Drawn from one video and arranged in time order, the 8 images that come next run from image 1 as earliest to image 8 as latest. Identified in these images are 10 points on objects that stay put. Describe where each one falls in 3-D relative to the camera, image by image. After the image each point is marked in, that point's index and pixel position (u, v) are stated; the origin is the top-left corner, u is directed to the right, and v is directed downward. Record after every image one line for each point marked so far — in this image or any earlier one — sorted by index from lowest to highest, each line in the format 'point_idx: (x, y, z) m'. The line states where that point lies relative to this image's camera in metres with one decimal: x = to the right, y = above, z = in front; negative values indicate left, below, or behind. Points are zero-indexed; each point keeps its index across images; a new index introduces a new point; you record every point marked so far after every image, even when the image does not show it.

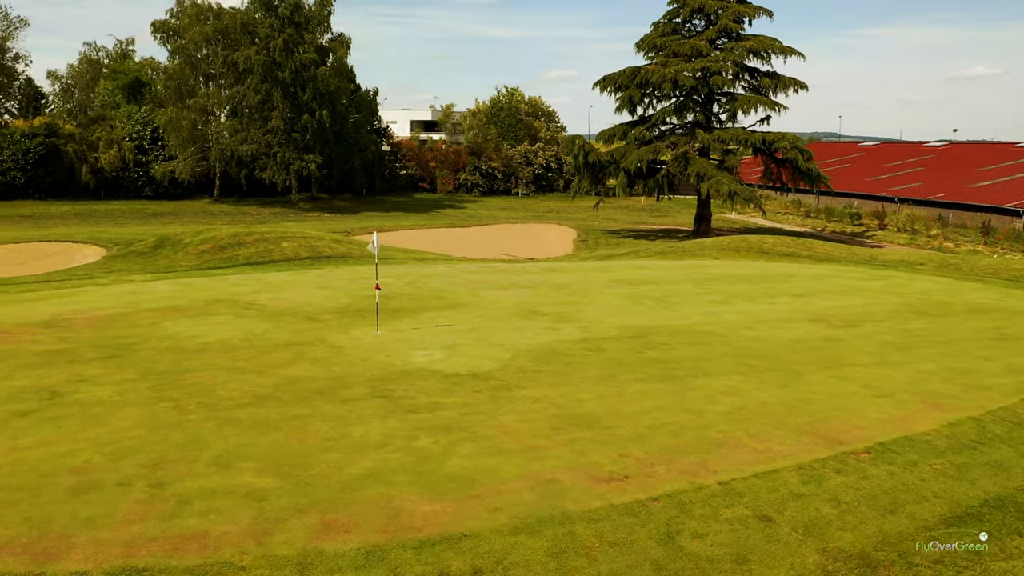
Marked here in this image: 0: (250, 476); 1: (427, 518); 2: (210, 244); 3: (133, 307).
0: (-2.1, -1.5, +6.6) m
1: (-0.7, -1.7, +6.0) m
2: (-7.3, +1.0, +19.6) m
3: (-6.2, -0.3, +13.2) m
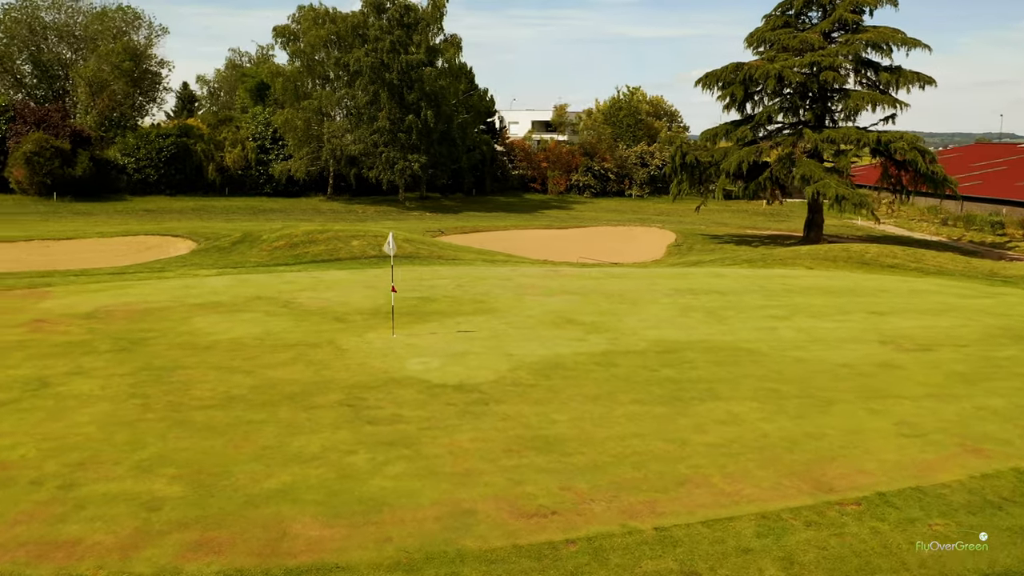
0: (-2.8, -1.5, +6.4) m
1: (-1.4, -1.8, +5.6) m
2: (-5.6, +1.1, +20.1) m
3: (-5.6, -0.2, +13.6) m
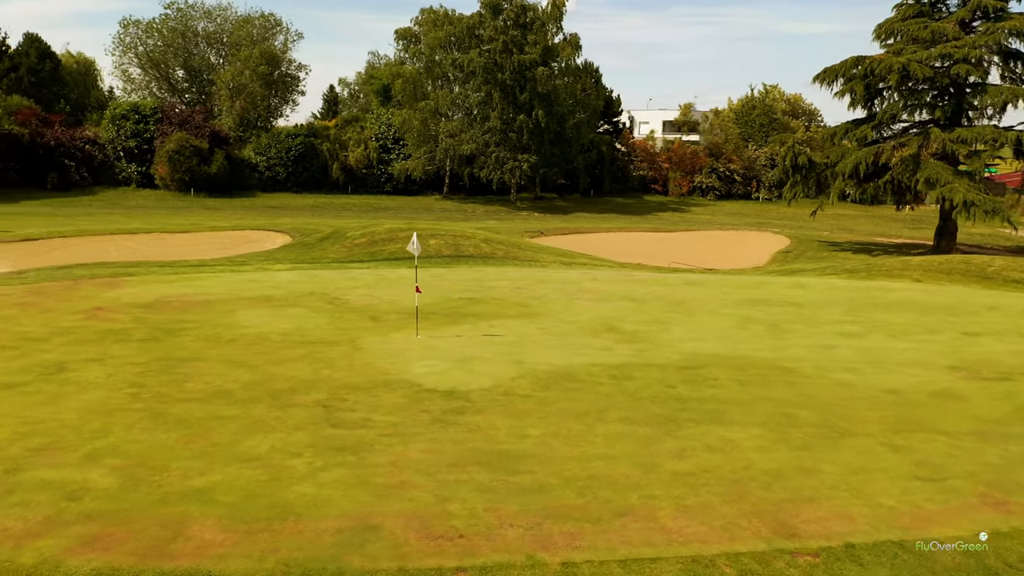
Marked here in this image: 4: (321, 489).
0: (-3.3, -1.5, +6.5) m
1: (-2.2, -1.7, +5.5) m
2: (-3.7, +1.2, +20.5) m
3: (-4.9, -0.1, +14.1) m
4: (-1.5, -1.6, +6.4) m
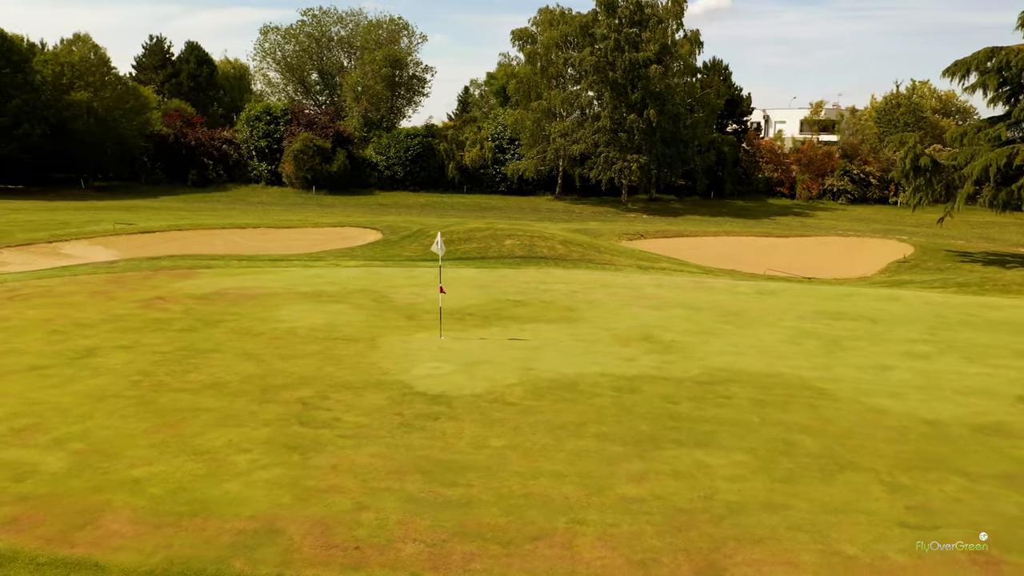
0: (-3.9, -1.4, +6.8) m
1: (-2.9, -1.7, +5.6) m
2: (-1.7, +1.3, +20.6) m
3: (-4.0, 0.0, +14.6) m
4: (-2.1, -1.6, +6.4) m
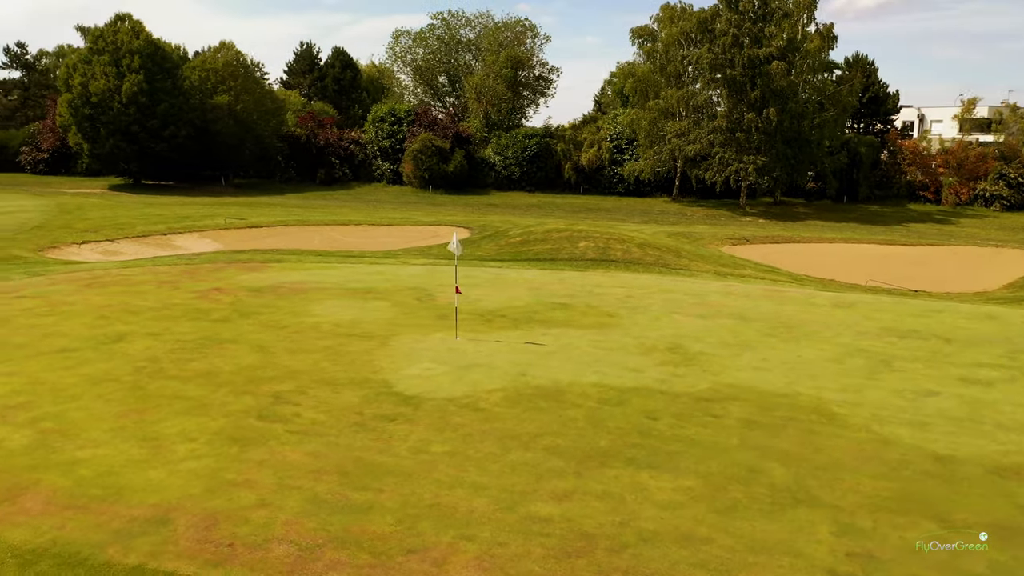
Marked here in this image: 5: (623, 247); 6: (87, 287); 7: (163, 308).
0: (-4.4, -1.3, +7.3) m
1: (-3.7, -1.6, +5.9) m
2: (+0.3, +1.3, +20.5) m
3: (-3.1, +0.1, +14.9) m
4: (-2.8, -1.5, +6.5) m
5: (+2.6, +1.0, +19.4) m
6: (-7.2, 0.0, +13.9) m
7: (-5.3, -0.3, +12.5) m
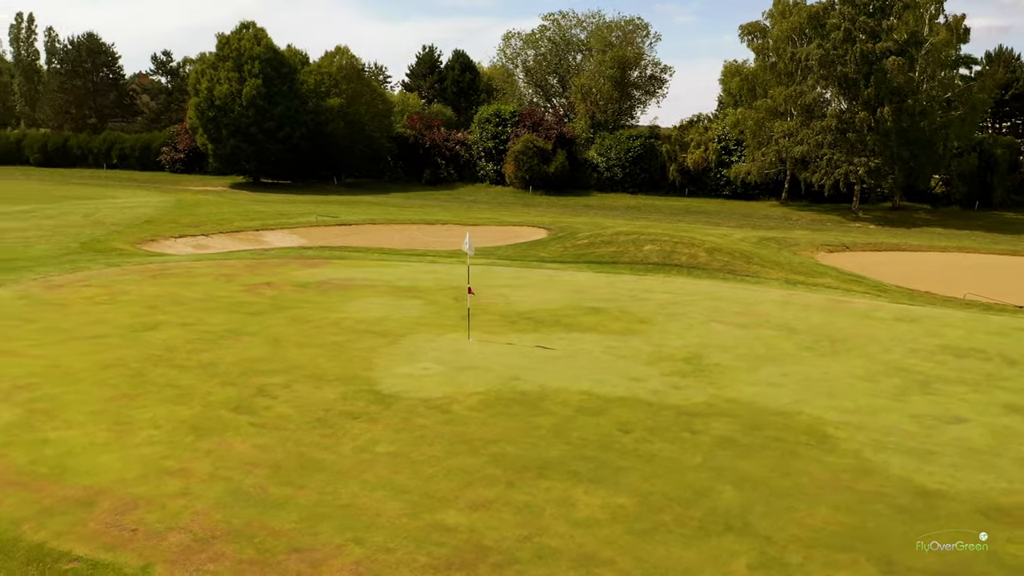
0: (-4.8, -1.2, +7.9) m
1: (-4.3, -1.5, +6.4) m
2: (+1.9, +1.2, +20.2) m
3: (-2.3, +0.1, +15.2) m
4: (-3.3, -1.4, +6.8) m
5: (+4.1, +0.8, +18.7) m
6: (-6.5, +0.2, +14.8) m
7: (-4.9, -0.2, +13.1) m
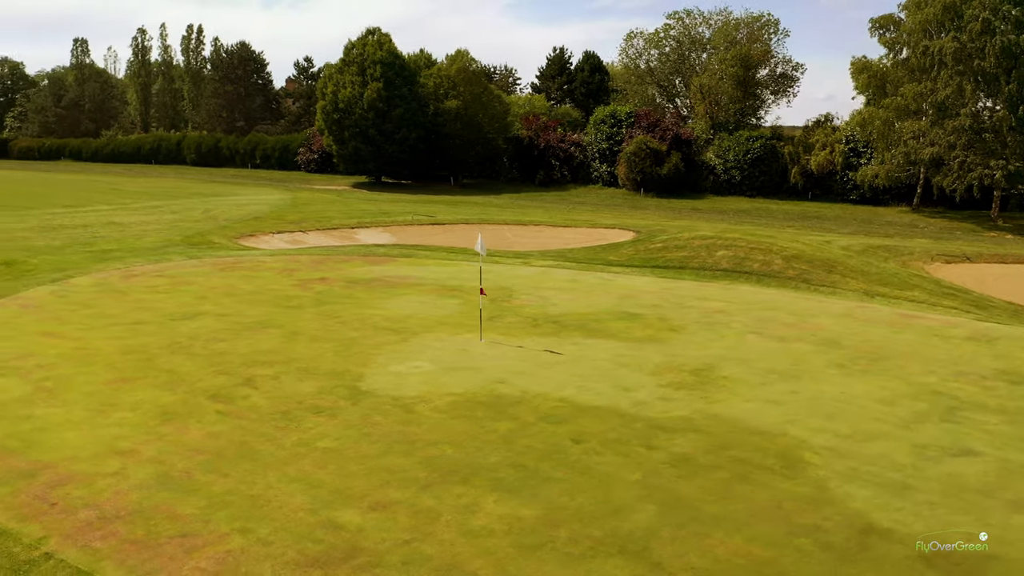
0: (-5.2, -1.1, +8.6) m
1: (-5.0, -1.4, +7.1) m
2: (+3.7, +1.0, +19.5) m
3: (-1.4, +0.1, +15.4) m
4: (-3.9, -1.3, +7.3) m
5: (+5.5, +0.6, +17.7) m
6: (-5.6, +0.3, +15.8) m
7: (-4.3, -0.1, +13.8) m
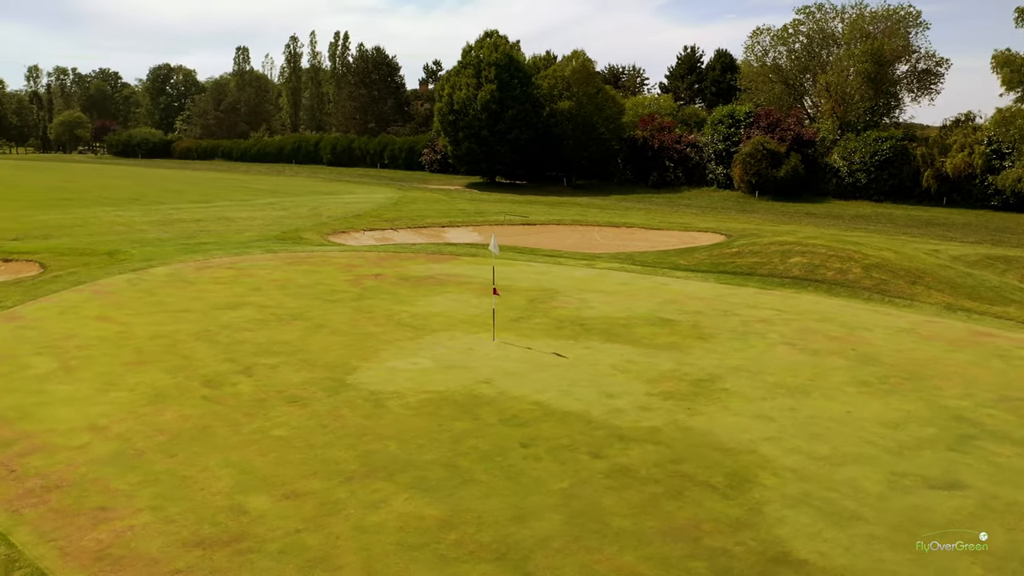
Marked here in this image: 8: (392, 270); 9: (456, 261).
0: (-5.4, -0.9, +9.5) m
1: (-5.4, -1.3, +7.9) m
2: (+5.3, +0.9, +18.7) m
3: (-0.5, +0.2, +15.5) m
4: (-4.3, -1.2, +8.0) m
5: (+6.8, +0.4, +16.6) m
6: (-4.5, +0.5, +16.6) m
7: (-3.6, 0.0, +14.4) m
8: (-2.4, +0.4, +16.3) m
9: (-1.2, +0.6, +17.6) m
